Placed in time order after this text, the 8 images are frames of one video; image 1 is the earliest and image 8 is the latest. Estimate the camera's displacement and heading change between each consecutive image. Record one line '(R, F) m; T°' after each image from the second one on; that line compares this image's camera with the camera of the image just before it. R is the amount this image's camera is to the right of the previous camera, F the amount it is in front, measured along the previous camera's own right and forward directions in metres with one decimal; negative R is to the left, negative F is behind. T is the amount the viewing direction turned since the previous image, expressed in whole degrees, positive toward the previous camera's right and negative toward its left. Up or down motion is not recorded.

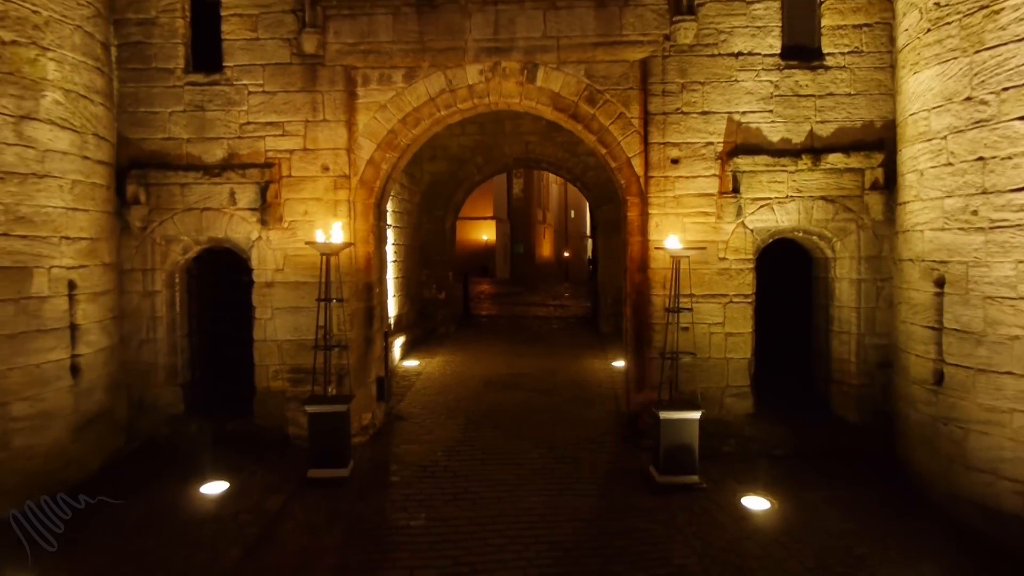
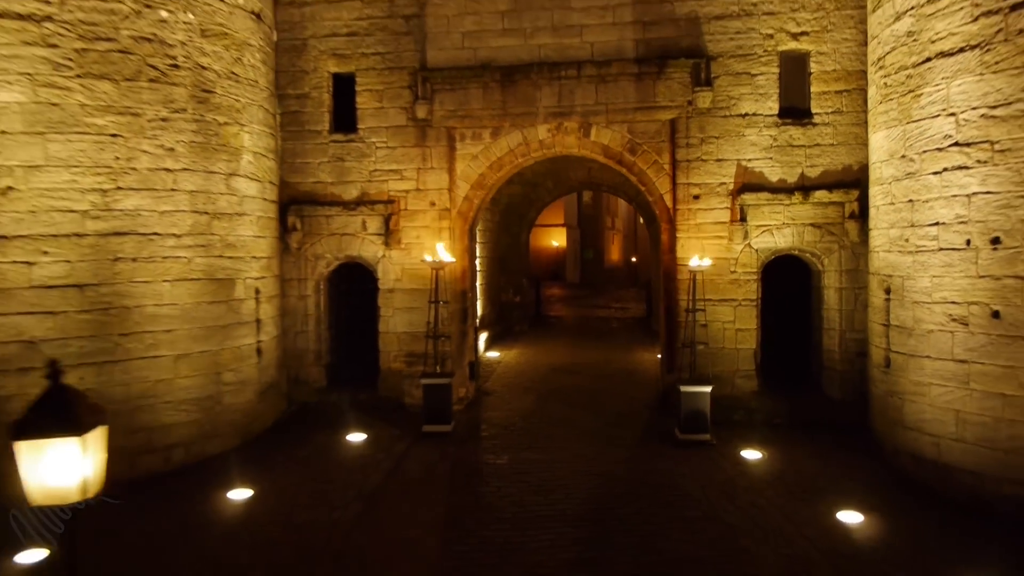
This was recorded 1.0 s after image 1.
(+0.1, -1.8) m; -5°
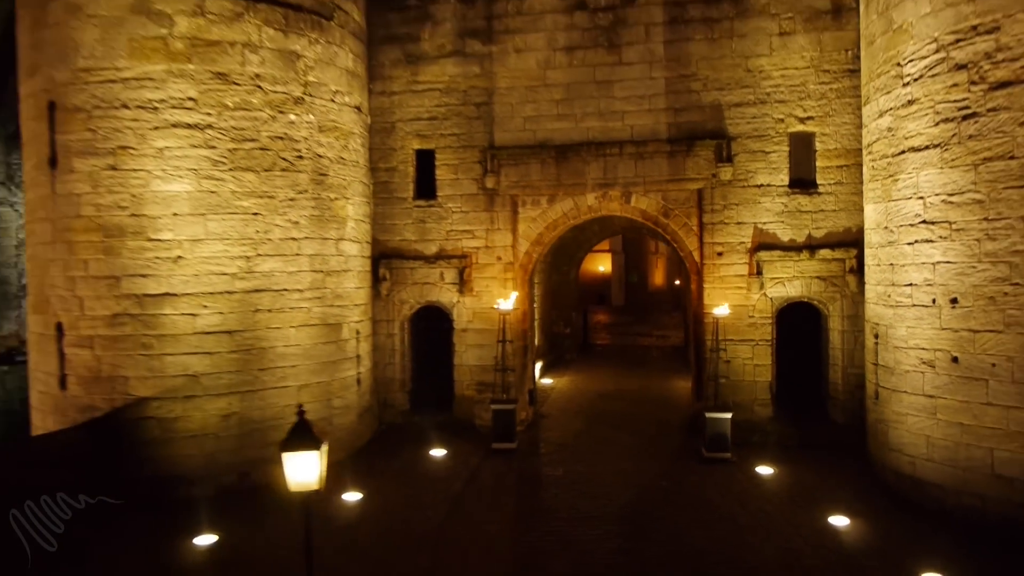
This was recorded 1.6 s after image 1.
(-0.1, -1.5) m; -3°
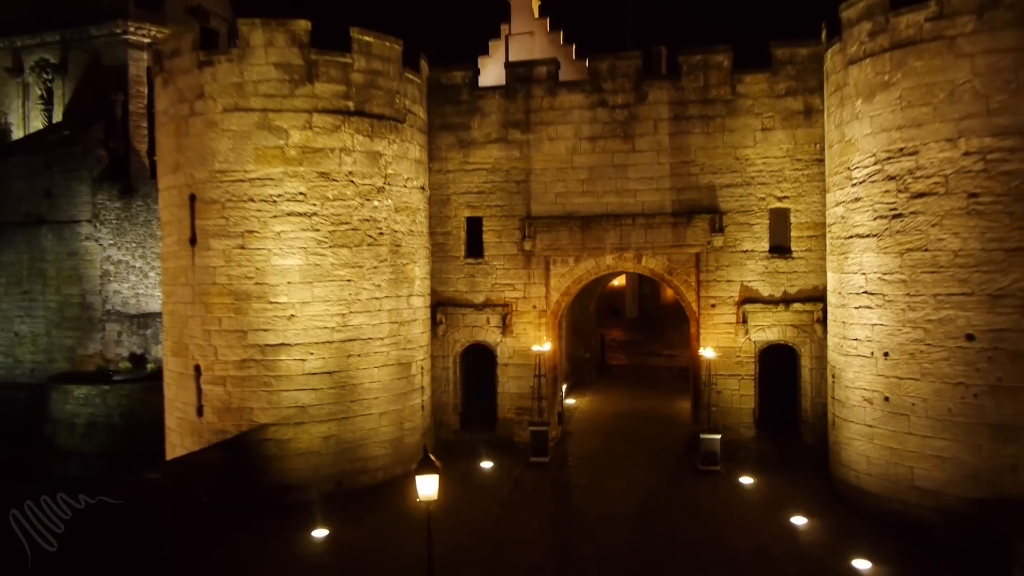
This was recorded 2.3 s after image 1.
(-0.3, -2.2) m; -1°
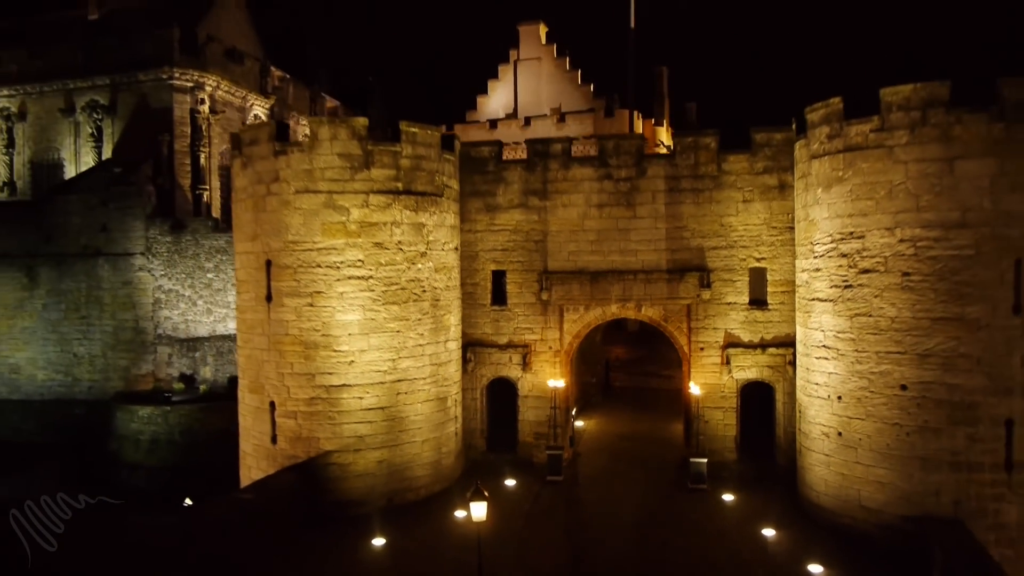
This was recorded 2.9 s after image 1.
(-0.3, -2.0) m; 0°
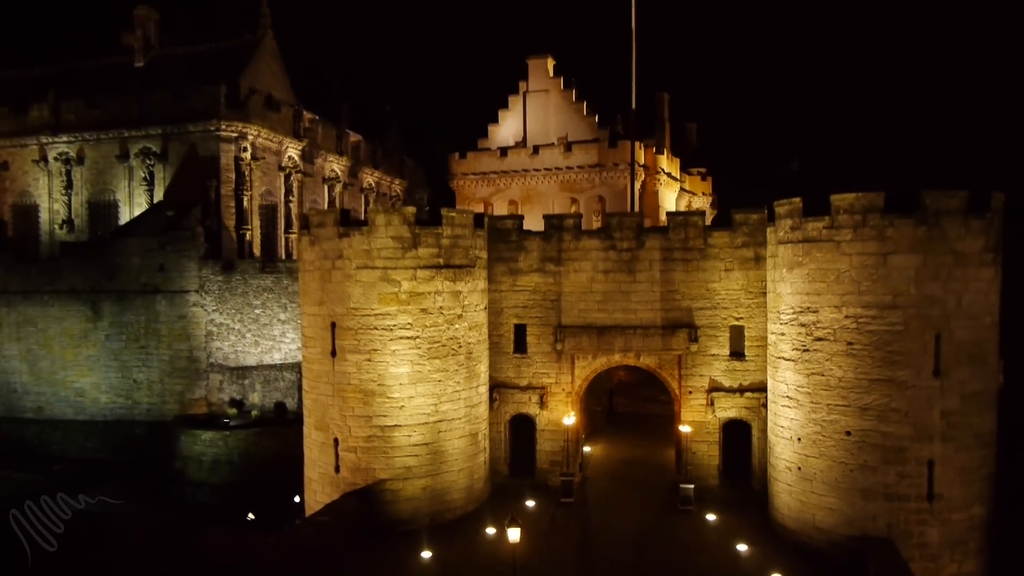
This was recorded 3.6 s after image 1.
(-0.3, -2.6) m; 0°
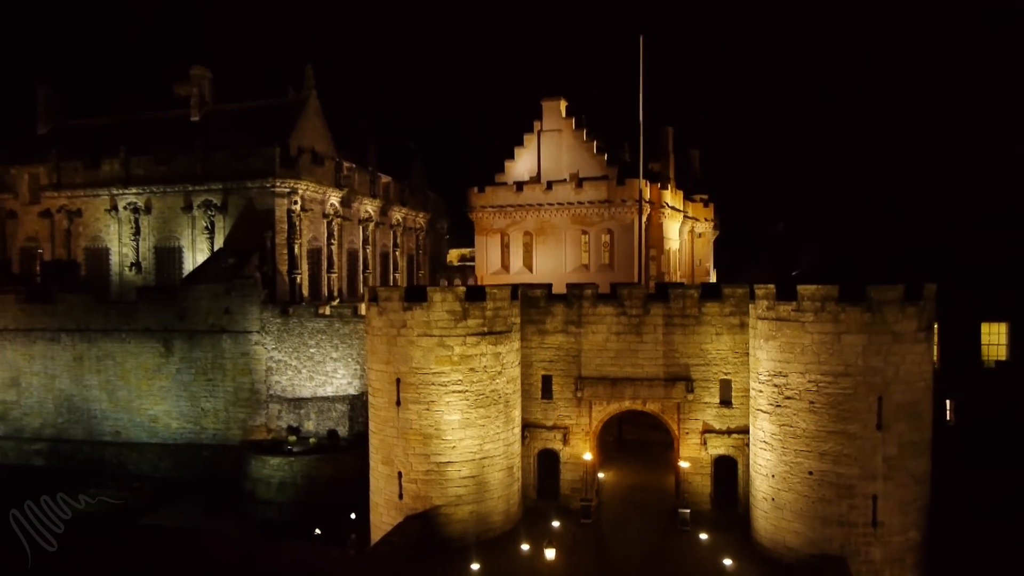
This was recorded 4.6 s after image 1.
(-0.6, -3.4) m; 0°
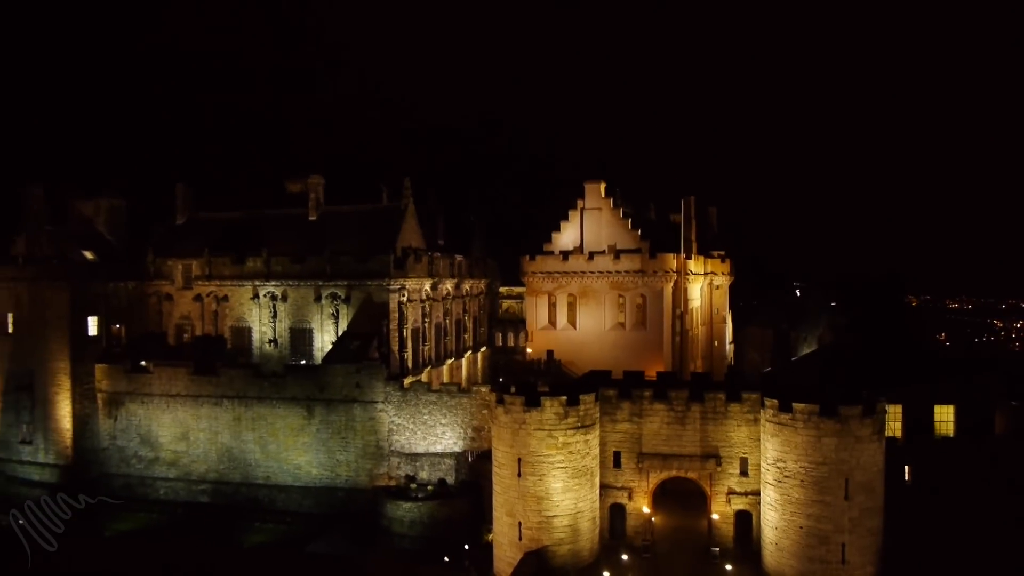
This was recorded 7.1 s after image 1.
(-2.3, -8.3) m; -1°
